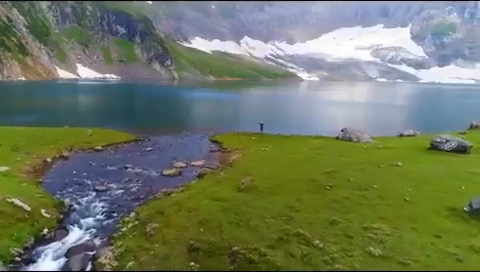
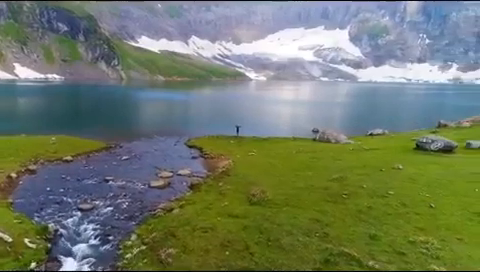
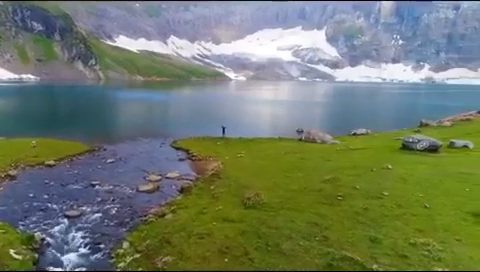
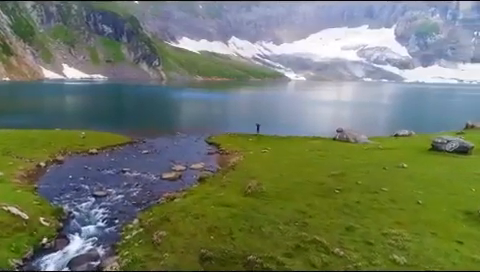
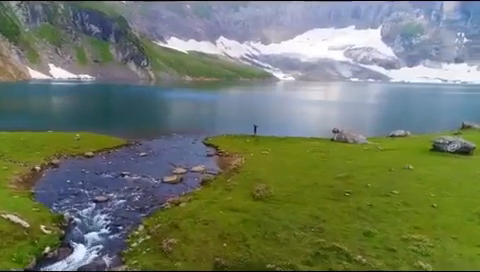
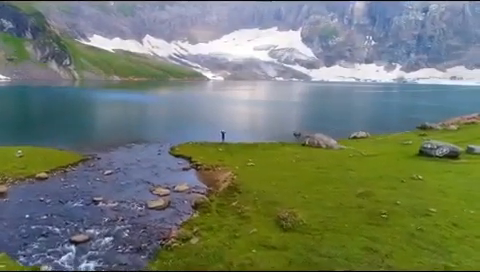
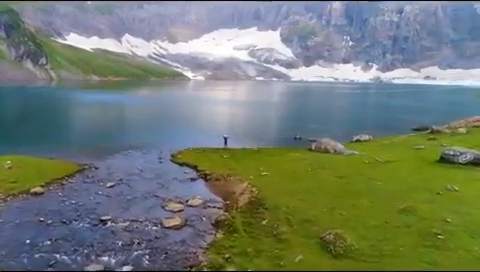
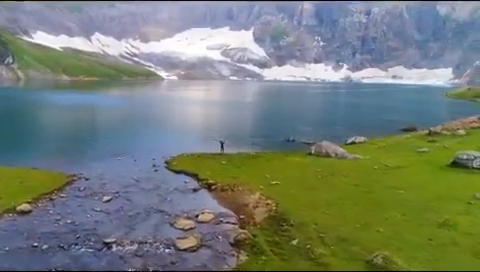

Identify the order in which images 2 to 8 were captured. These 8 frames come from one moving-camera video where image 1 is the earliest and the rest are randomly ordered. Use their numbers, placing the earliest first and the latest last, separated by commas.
4, 5, 2, 3, 6, 7, 8
